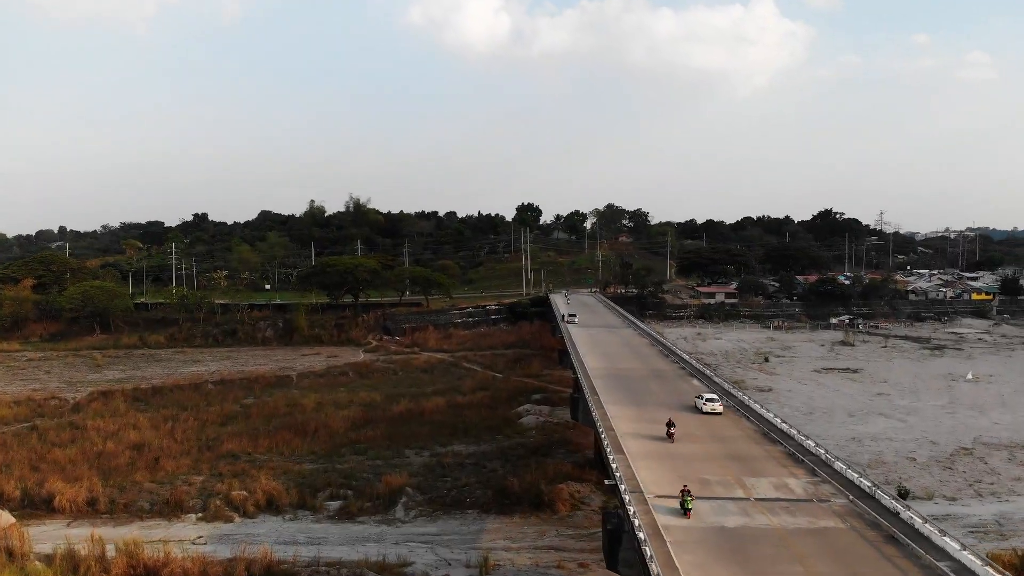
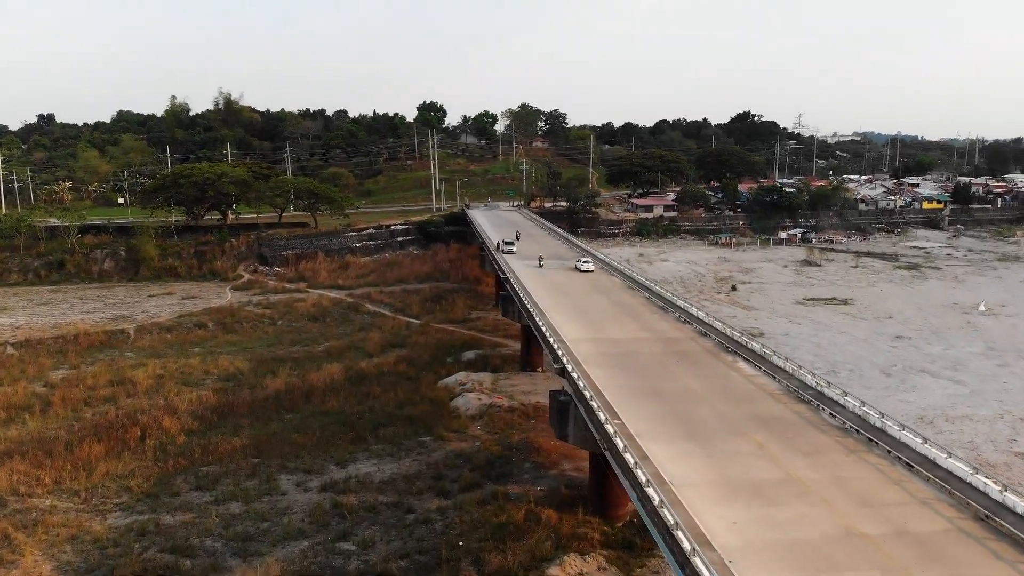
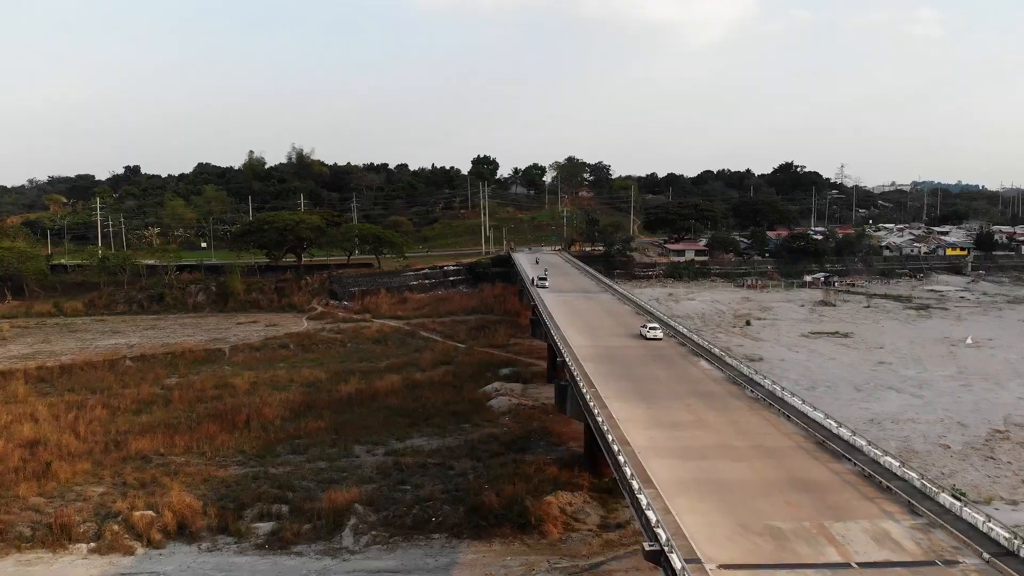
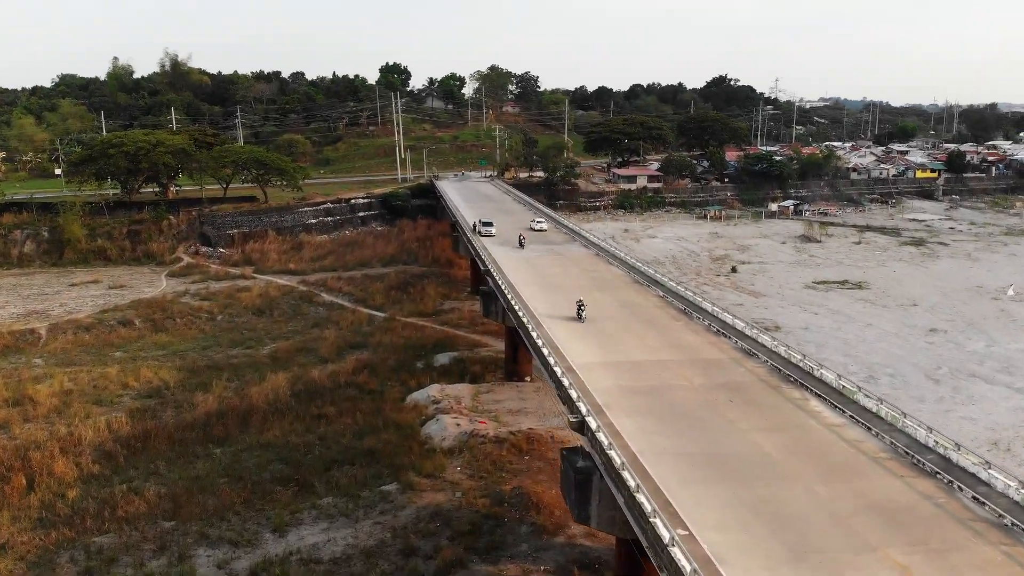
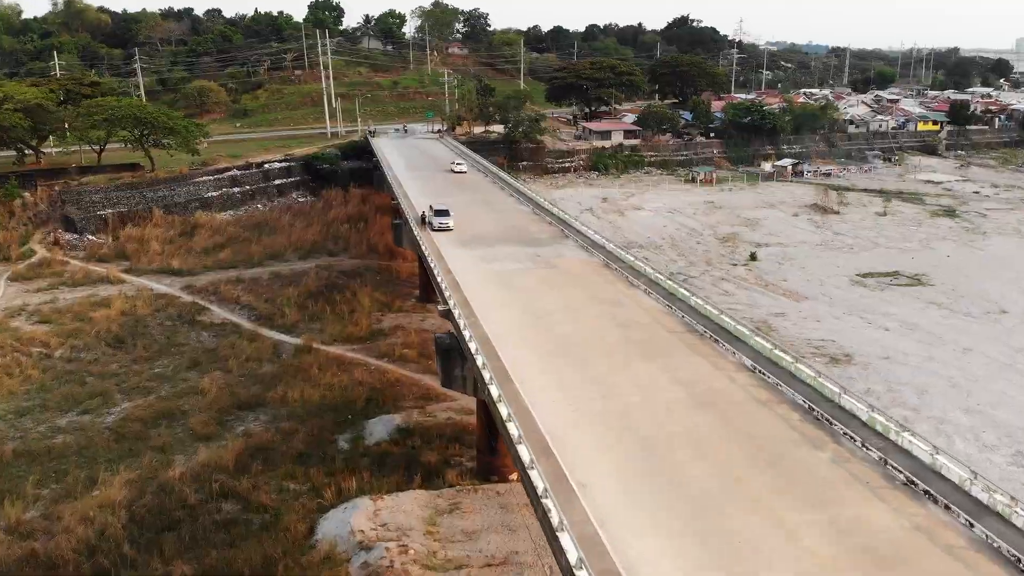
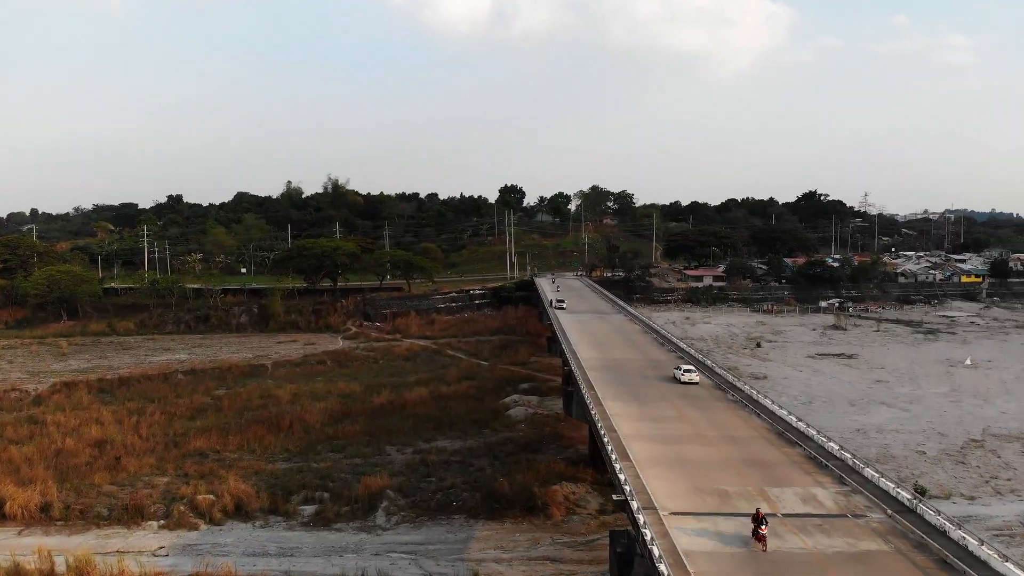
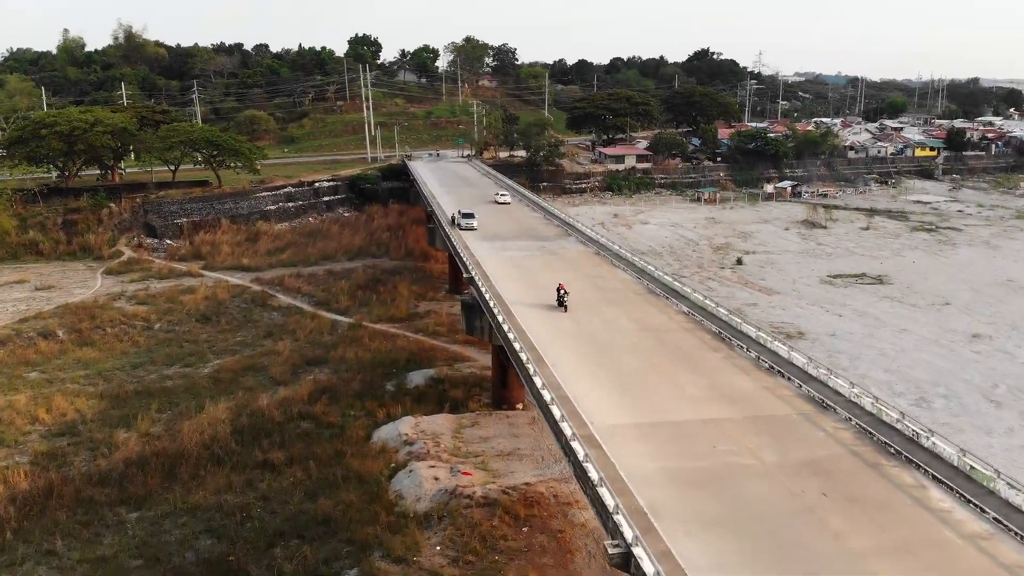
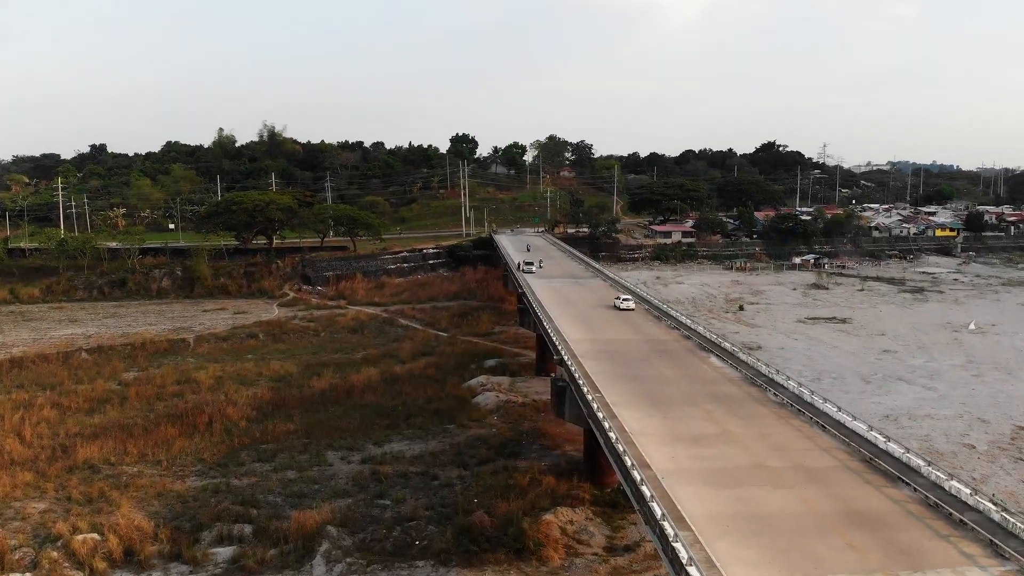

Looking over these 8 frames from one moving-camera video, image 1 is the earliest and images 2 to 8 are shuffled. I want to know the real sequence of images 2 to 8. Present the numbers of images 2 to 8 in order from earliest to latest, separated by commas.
6, 3, 8, 2, 4, 7, 5
